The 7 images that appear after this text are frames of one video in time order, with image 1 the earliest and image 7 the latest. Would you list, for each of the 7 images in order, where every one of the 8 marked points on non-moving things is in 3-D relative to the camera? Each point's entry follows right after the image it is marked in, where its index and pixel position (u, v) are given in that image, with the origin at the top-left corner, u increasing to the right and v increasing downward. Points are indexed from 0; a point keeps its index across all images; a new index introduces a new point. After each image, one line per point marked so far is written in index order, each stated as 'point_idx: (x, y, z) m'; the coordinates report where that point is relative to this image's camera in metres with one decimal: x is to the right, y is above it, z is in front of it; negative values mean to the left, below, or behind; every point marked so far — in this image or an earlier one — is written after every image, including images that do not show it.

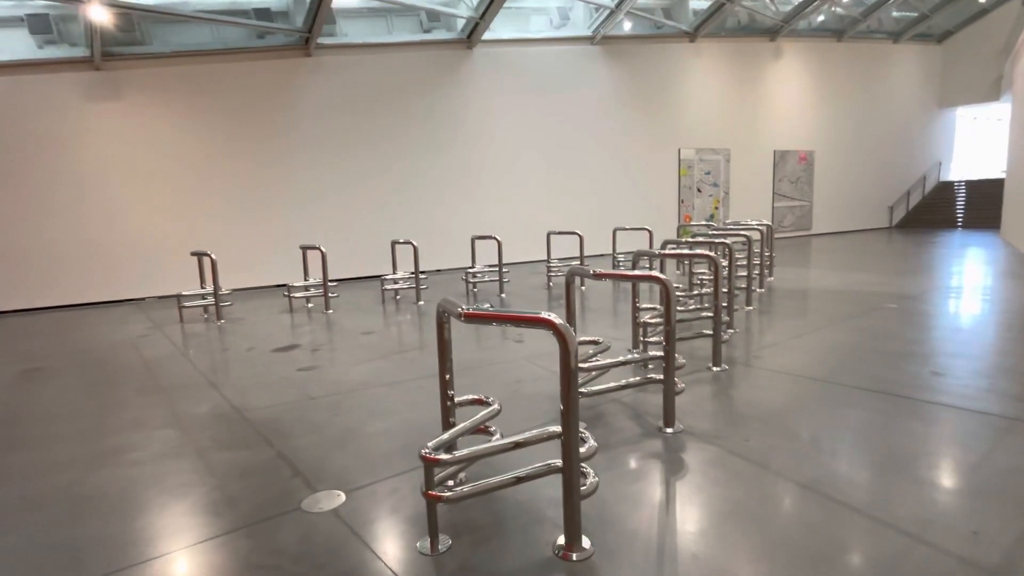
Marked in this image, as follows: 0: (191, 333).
0: (-2.8, -0.4, +4.8) m
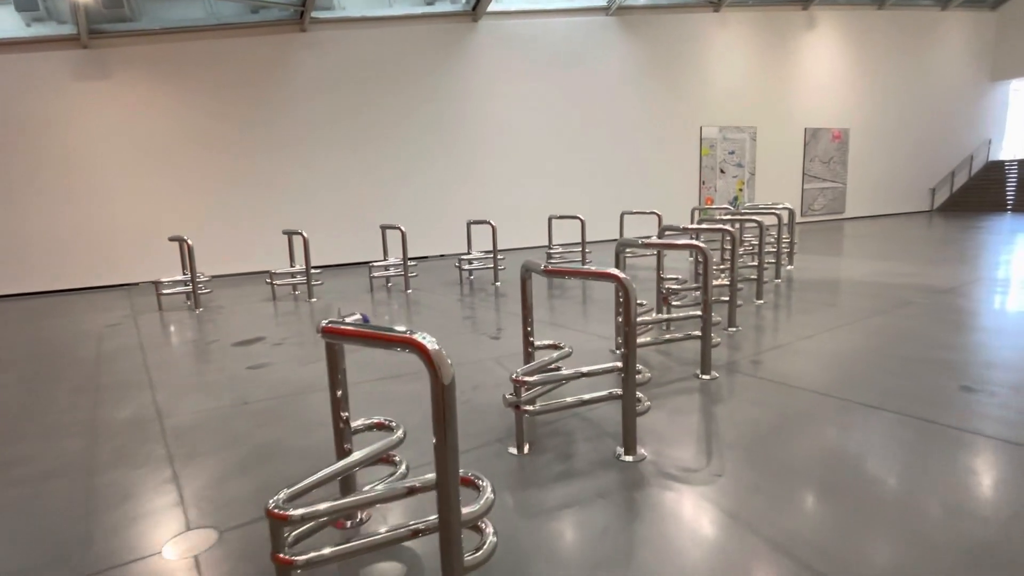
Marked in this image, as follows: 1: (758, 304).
0: (-2.8, -0.3, +4.6) m
1: (+1.8, -0.1, +4.2) m
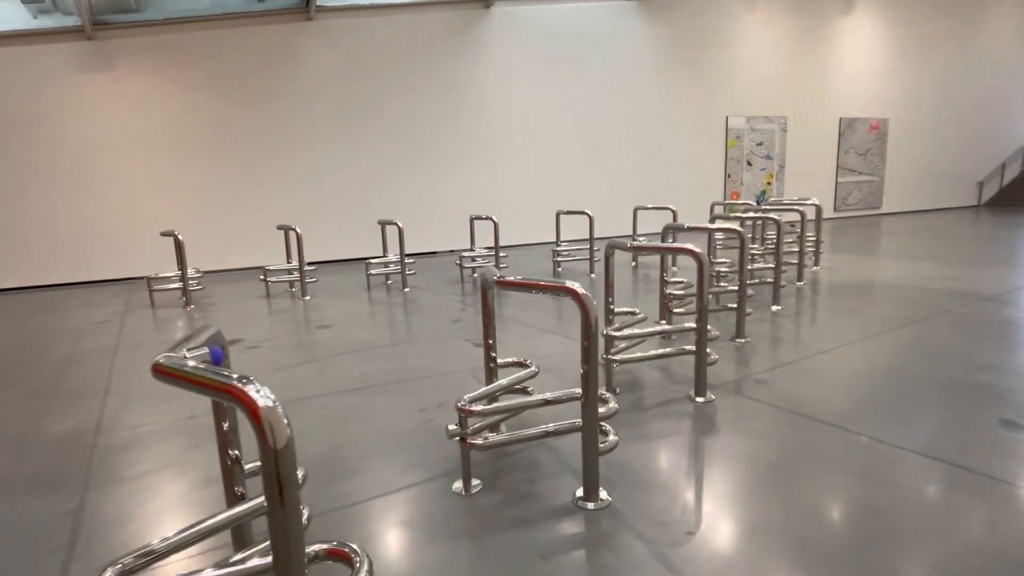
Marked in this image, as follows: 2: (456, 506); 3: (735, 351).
0: (-2.9, -0.3, +4.5) m
1: (+1.8, -0.1, +3.8) m
2: (-0.2, -0.6, +1.7) m
3: (+1.2, -0.3, +3.0) m
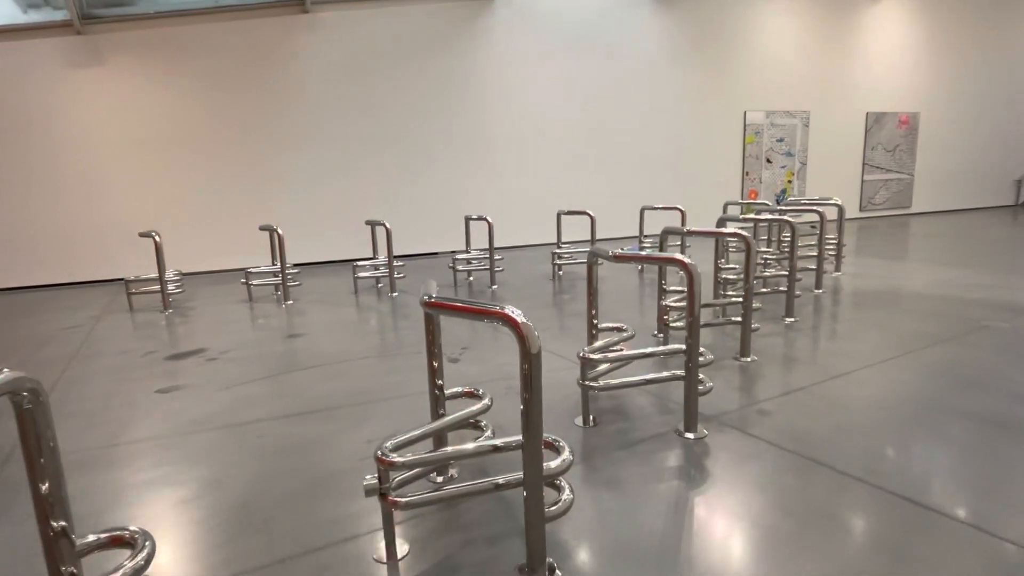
0: (-2.9, -0.3, +4.3) m
1: (+1.7, -0.2, +3.5) m
2: (-0.3, -0.7, +1.4) m
3: (+1.1, -0.4, +2.7) m
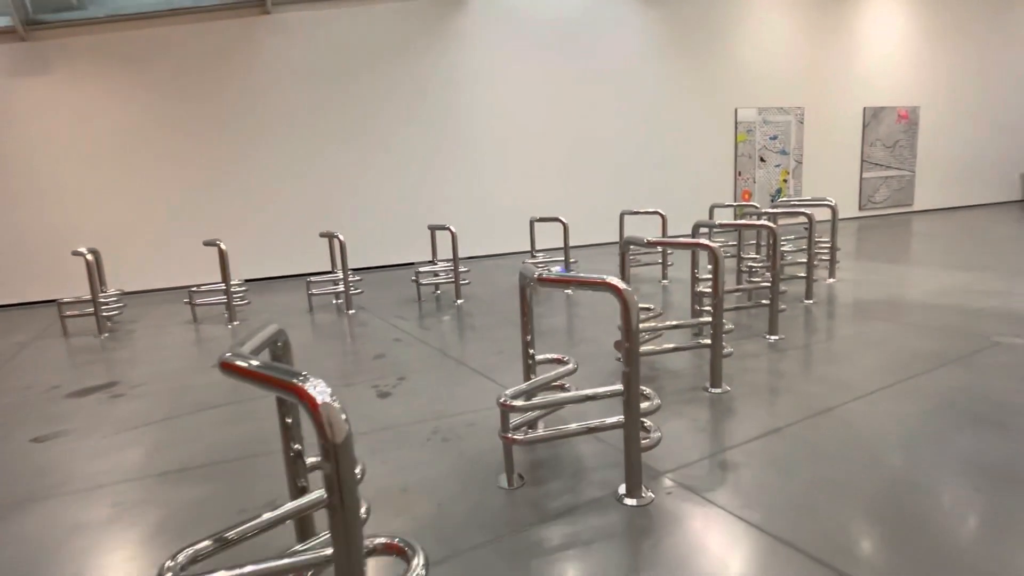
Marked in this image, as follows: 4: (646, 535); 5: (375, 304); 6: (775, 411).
0: (-3.2, -0.4, +4.0) m
1: (+1.4, -0.3, +3.1) m
2: (-0.6, -0.8, +1.0) m
3: (+0.8, -0.5, +2.3) m
4: (+0.4, -0.6, +1.5) m
5: (-1.1, -0.1, +4.7) m
6: (+1.0, -0.5, +2.2) m
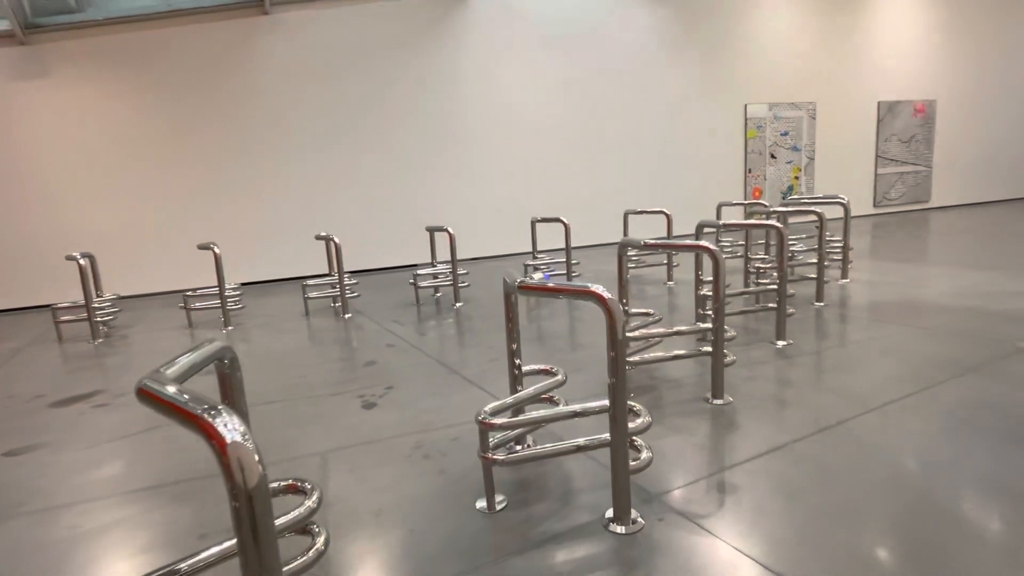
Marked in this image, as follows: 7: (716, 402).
0: (-3.2, -0.5, +3.9) m
1: (+1.4, -0.3, +2.9) m
2: (-0.7, -0.8, +0.9) m
3: (+0.7, -0.5, +2.1) m
4: (+0.3, -0.7, +1.4) m
5: (-1.1, -0.2, +4.6) m
6: (+1.0, -0.5, +2.1) m
7: (+0.8, -0.4, +2.3) m
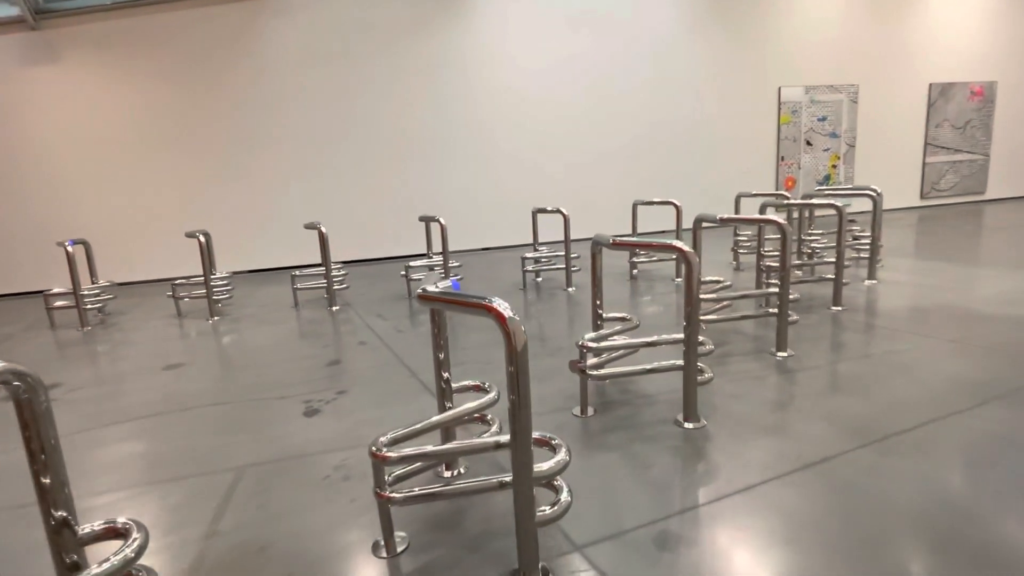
0: (-3.3, -0.4, +3.9) m
1: (+1.3, -0.3, +2.6) m
2: (-0.9, -0.8, +0.8) m
3: (+0.5, -0.5, +1.9) m
4: (+0.1, -0.7, +1.1) m
5: (-1.2, -0.1, +4.4) m
6: (+0.8, -0.5, +1.8) m
7: (+0.6, -0.5, +2.0) m
